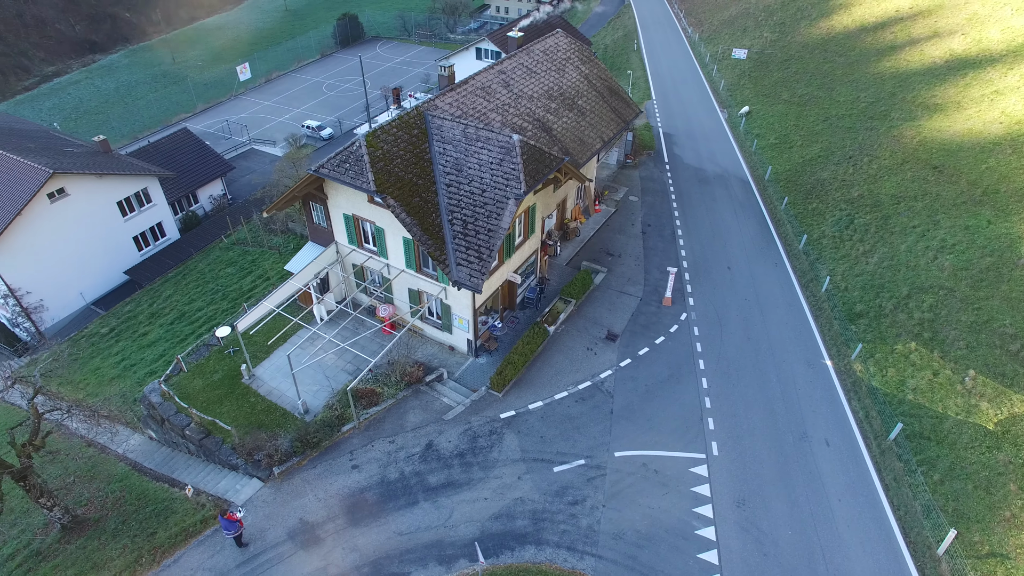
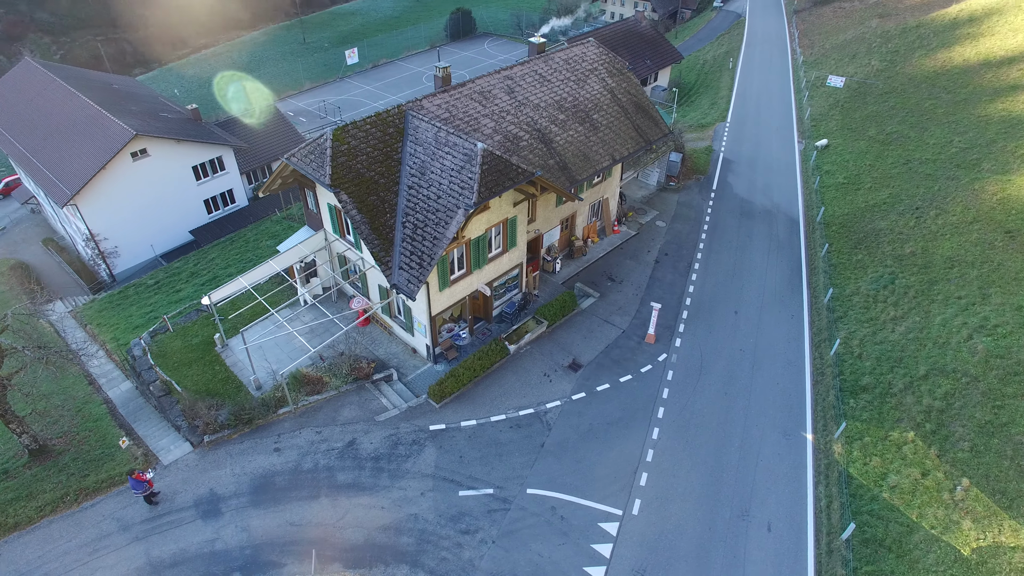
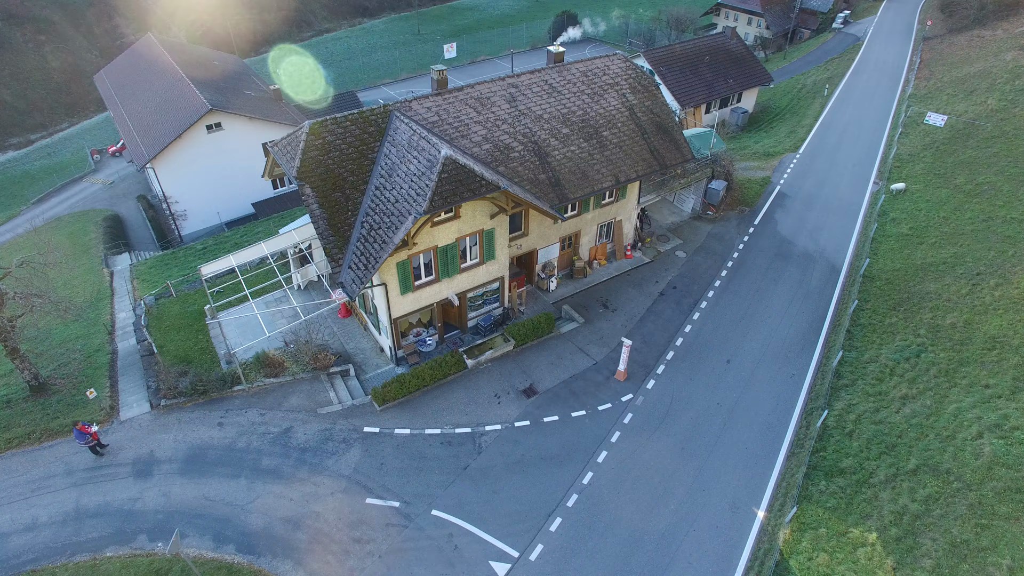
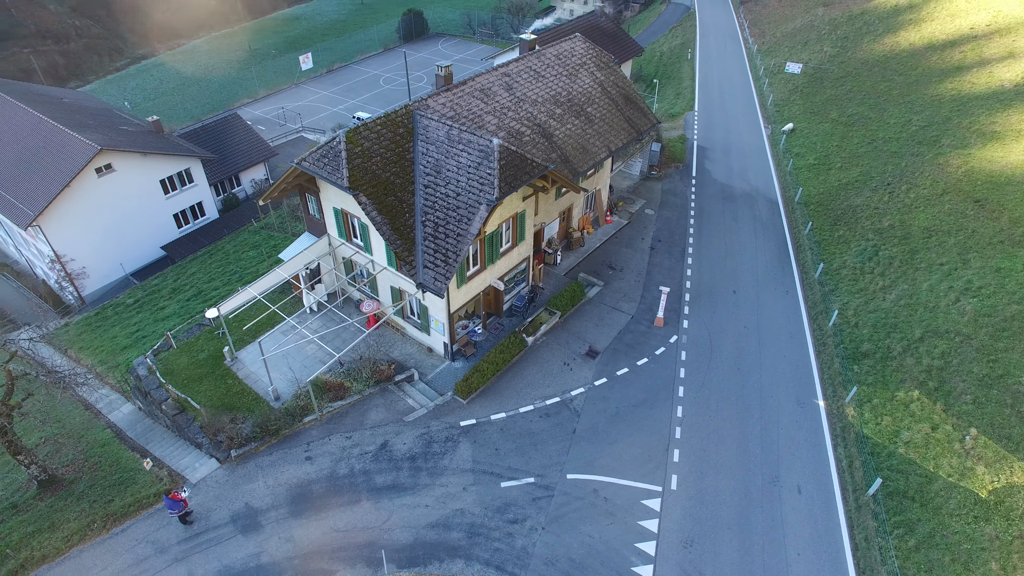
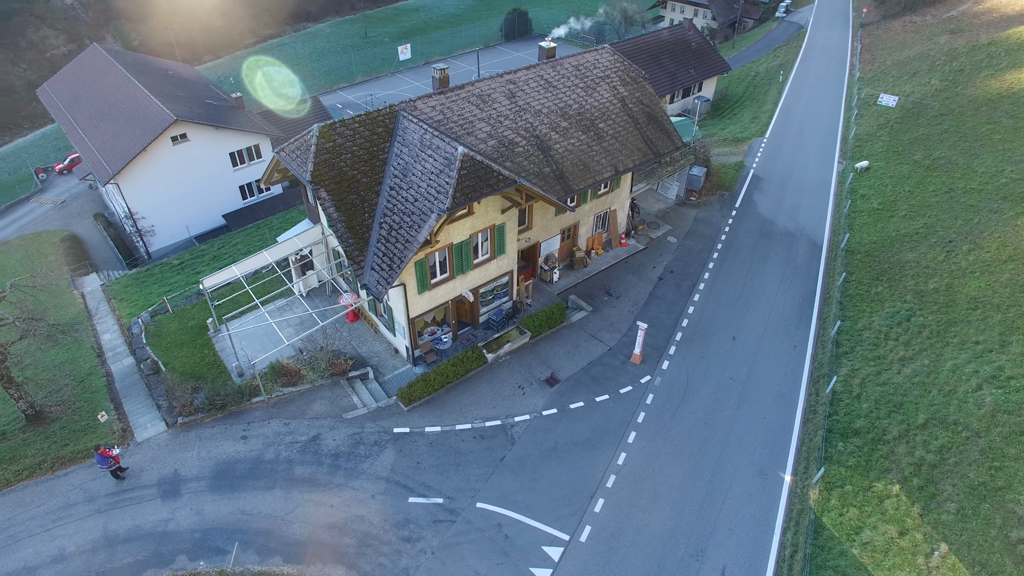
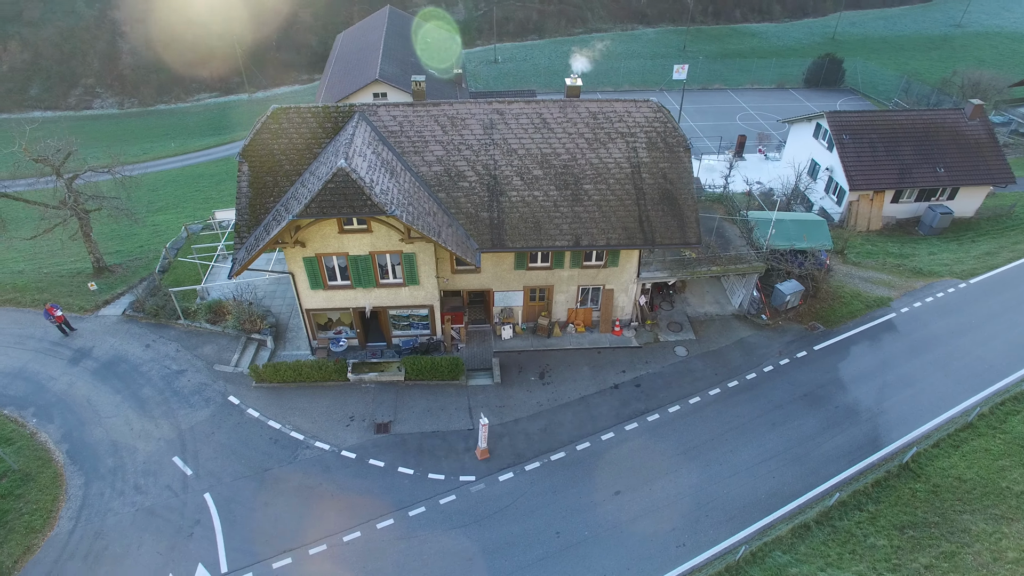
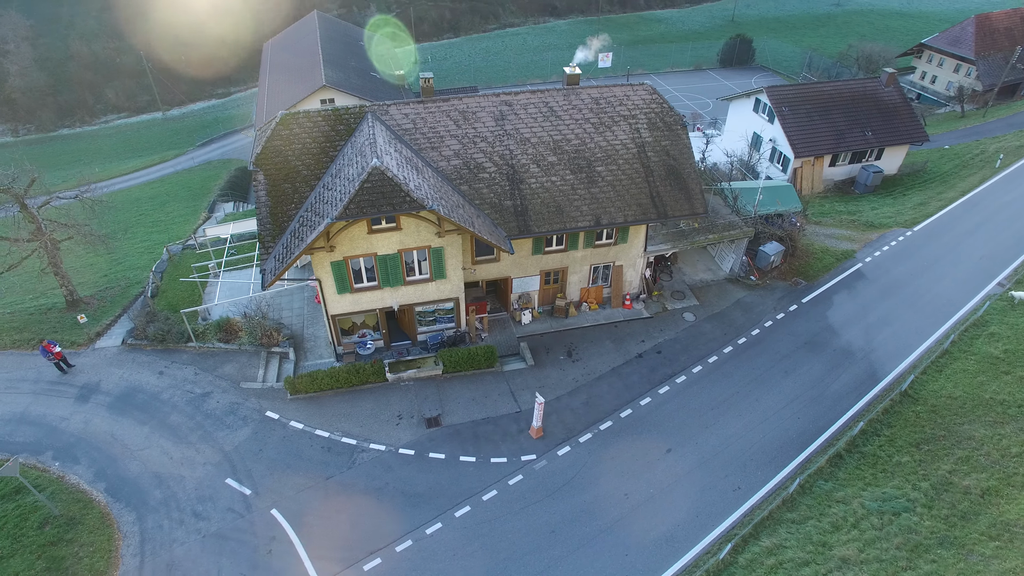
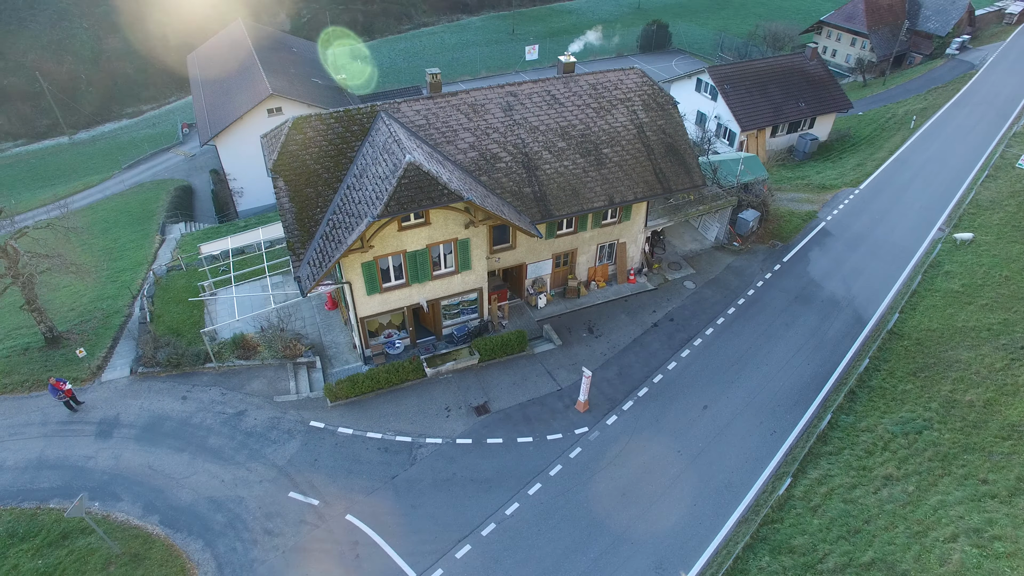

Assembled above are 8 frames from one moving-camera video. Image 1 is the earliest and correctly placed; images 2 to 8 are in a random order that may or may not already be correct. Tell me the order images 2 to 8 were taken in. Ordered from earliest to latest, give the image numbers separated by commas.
4, 2, 5, 3, 8, 7, 6
